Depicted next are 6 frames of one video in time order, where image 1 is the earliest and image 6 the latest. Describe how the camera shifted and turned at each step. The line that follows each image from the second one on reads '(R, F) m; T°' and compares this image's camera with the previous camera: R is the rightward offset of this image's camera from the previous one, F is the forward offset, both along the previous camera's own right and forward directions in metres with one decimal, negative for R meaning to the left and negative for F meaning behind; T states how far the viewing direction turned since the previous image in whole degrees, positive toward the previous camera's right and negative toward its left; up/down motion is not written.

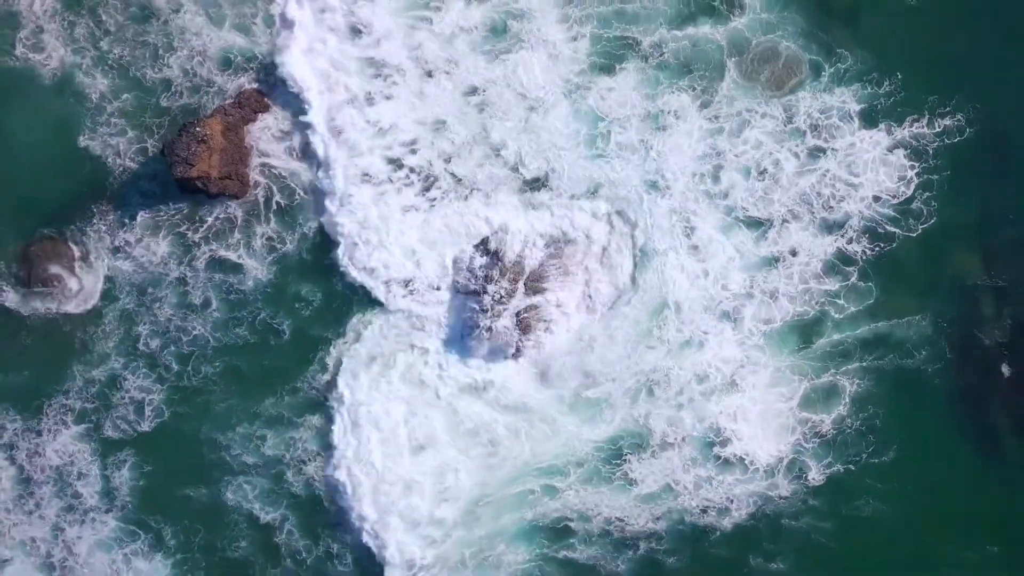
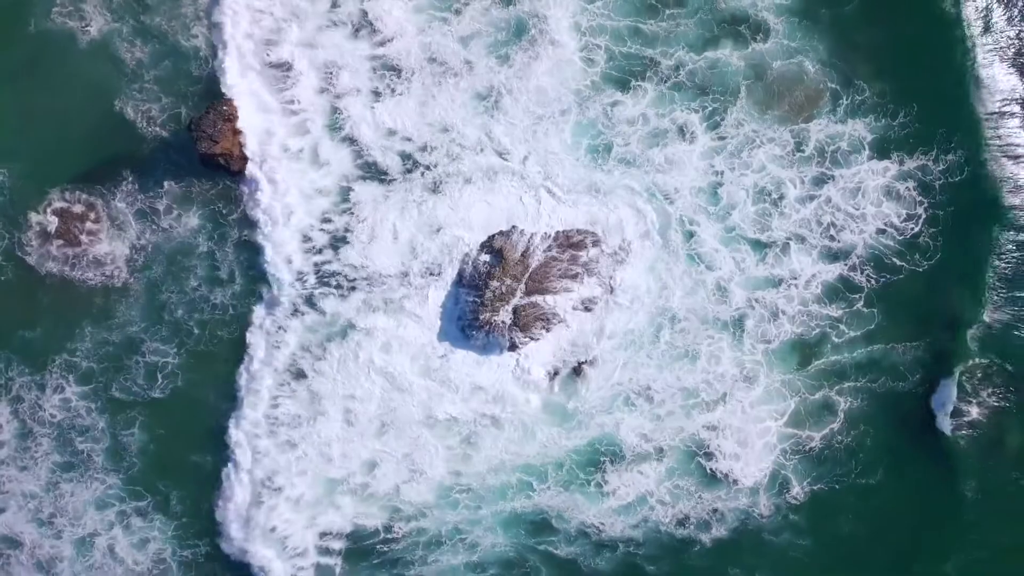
(-0.5, -0.5) m; +1°
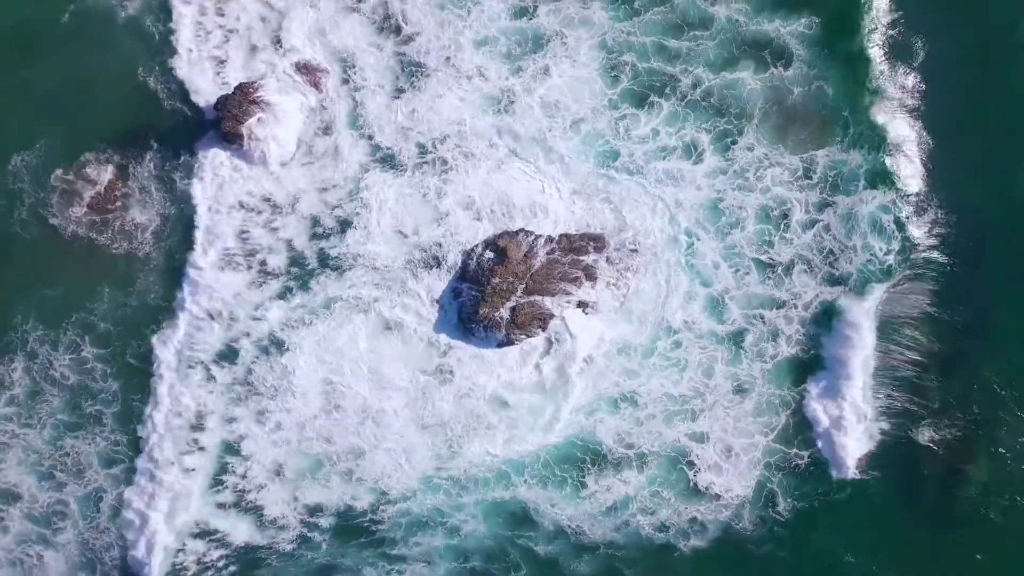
(-0.7, -0.7) m; +1°
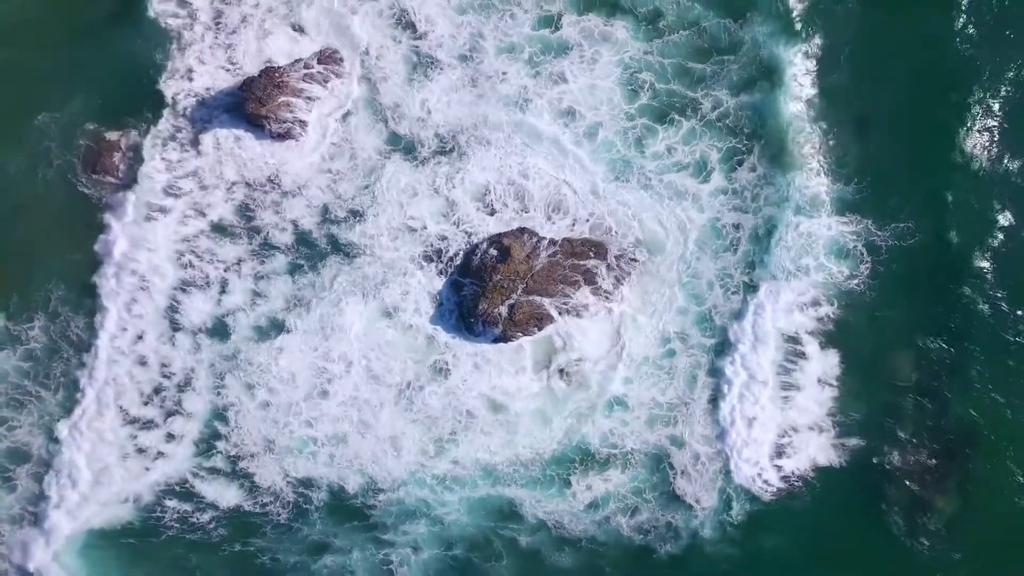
(-0.7, -0.8) m; +1°
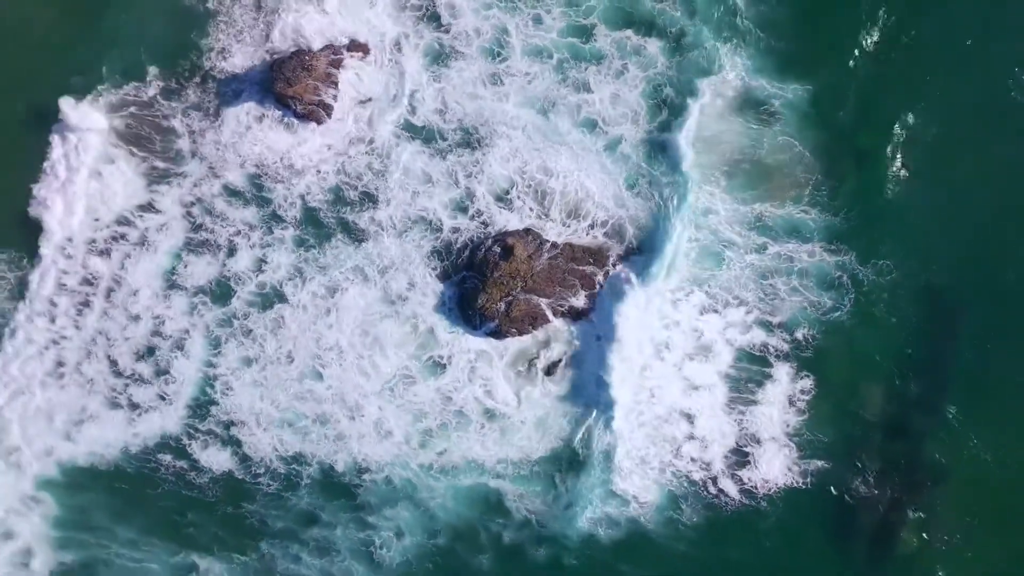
(-0.6, -0.9) m; +1°
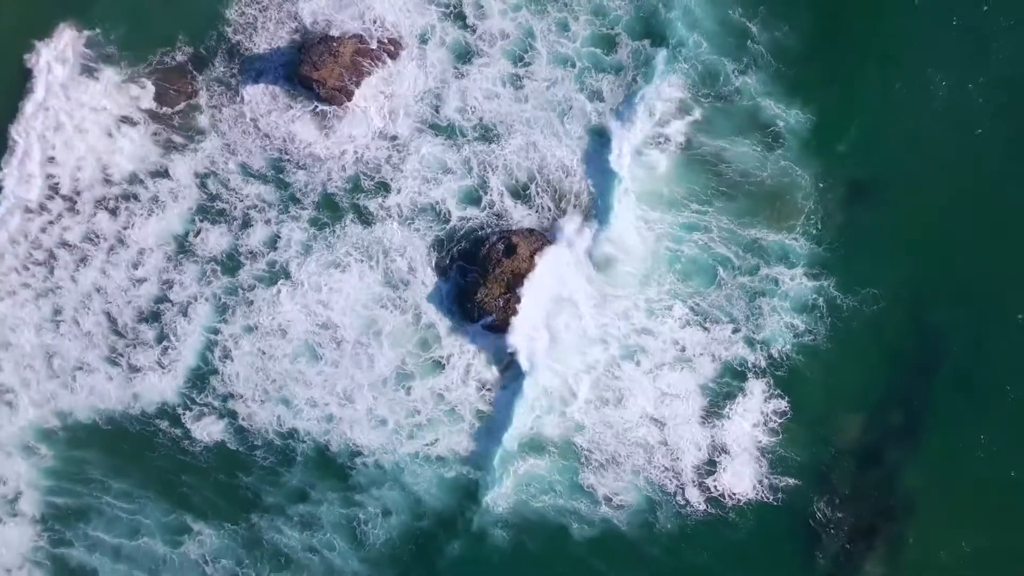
(-0.5, -0.7) m; +1°
